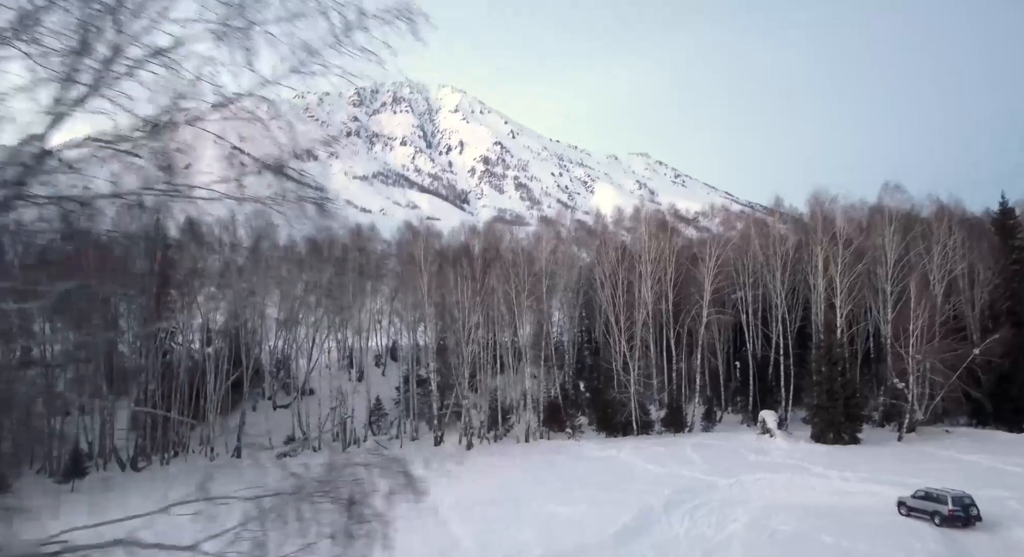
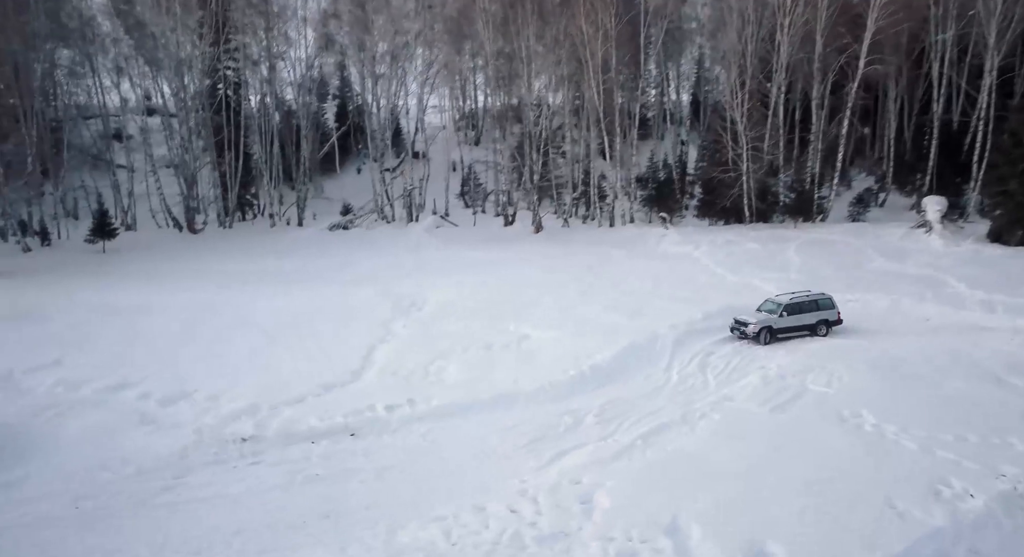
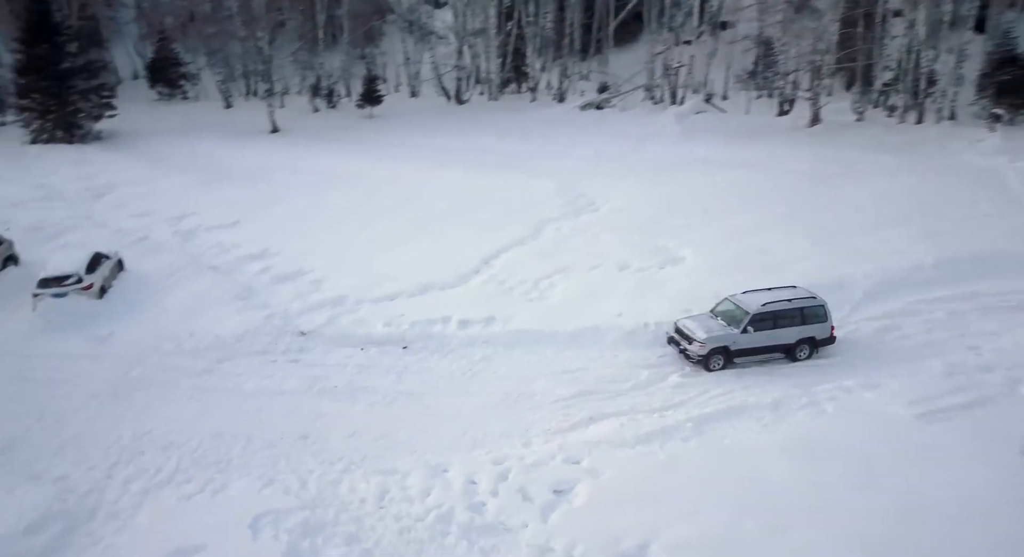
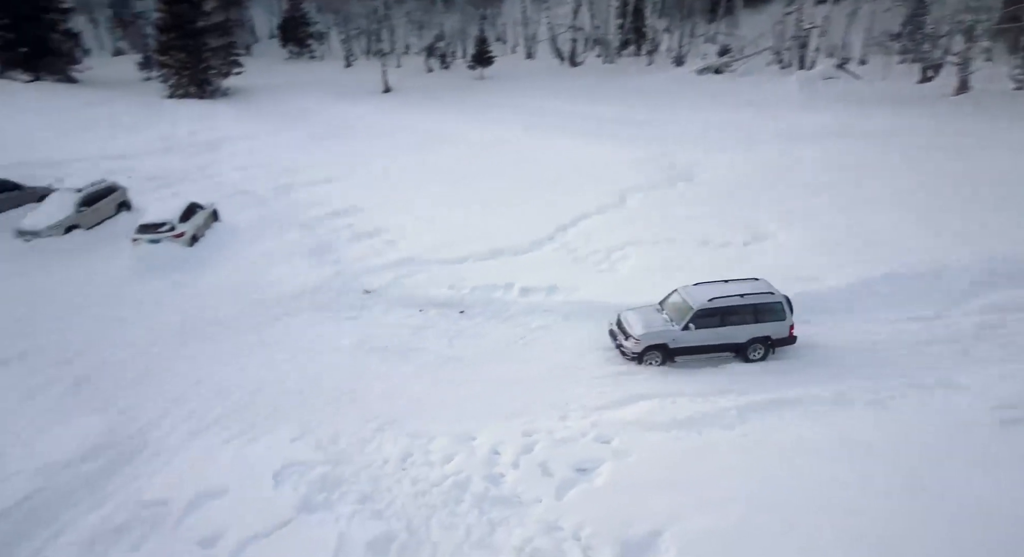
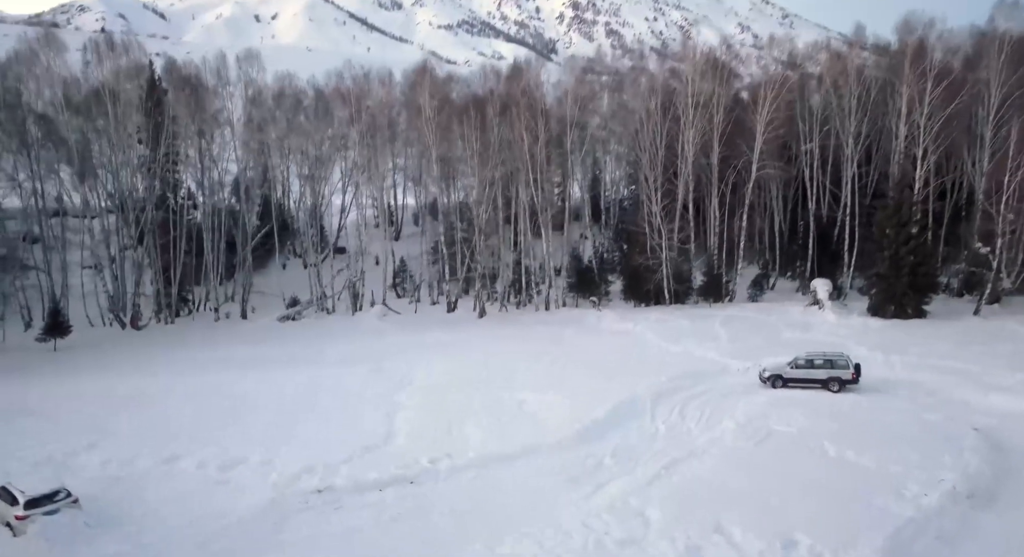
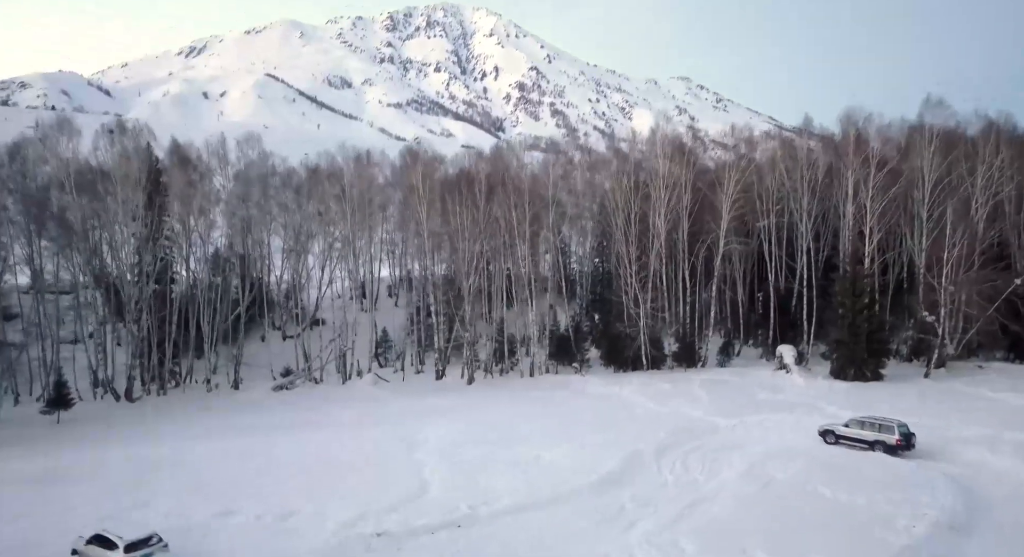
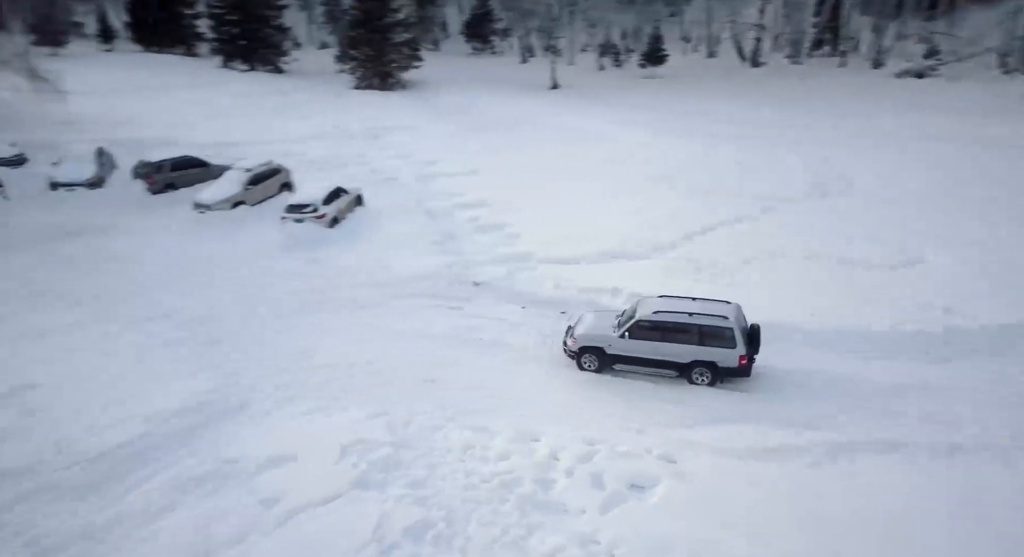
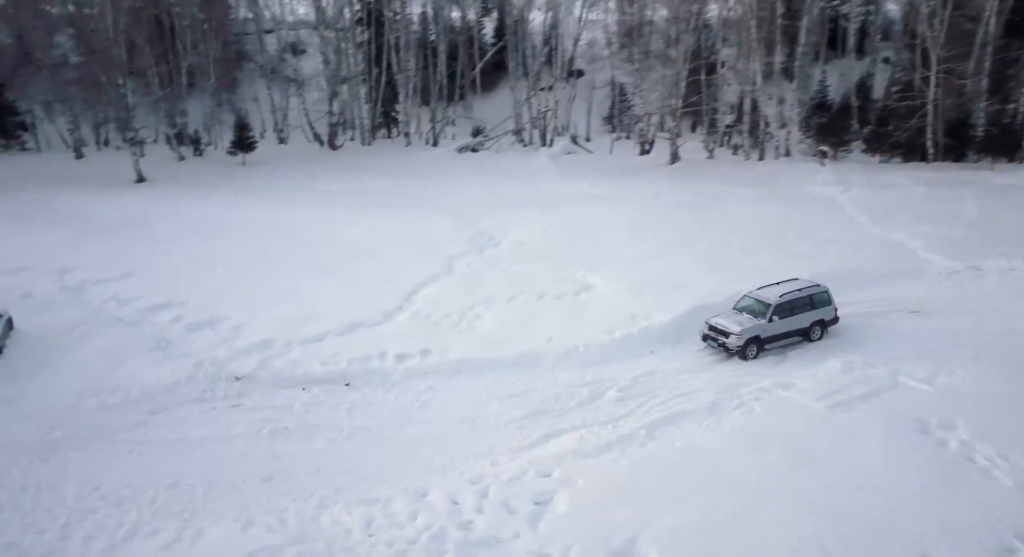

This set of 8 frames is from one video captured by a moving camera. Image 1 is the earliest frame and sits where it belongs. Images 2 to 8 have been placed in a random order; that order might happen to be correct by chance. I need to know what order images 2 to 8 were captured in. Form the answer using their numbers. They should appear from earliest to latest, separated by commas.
6, 5, 2, 8, 3, 4, 7
